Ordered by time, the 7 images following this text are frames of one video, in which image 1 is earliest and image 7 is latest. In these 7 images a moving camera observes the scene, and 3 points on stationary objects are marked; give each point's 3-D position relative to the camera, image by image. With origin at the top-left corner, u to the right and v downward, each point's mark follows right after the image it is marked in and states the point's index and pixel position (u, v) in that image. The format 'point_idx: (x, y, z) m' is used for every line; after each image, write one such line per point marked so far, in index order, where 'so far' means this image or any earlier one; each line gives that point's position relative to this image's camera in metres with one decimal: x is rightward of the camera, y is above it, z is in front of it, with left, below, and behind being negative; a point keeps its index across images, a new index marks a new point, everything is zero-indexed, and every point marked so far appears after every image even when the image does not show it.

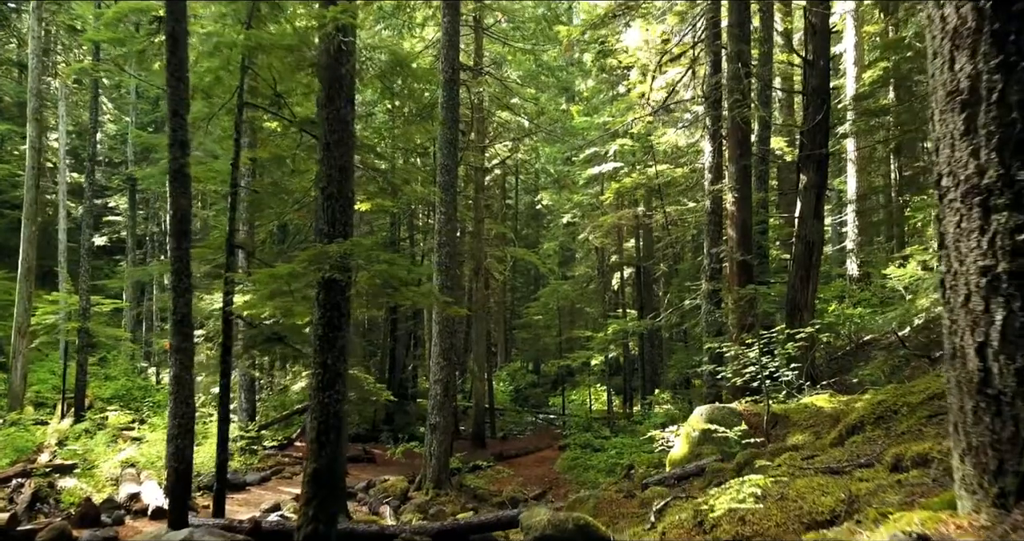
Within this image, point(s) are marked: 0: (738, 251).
0: (+3.7, +0.3, +11.8) m
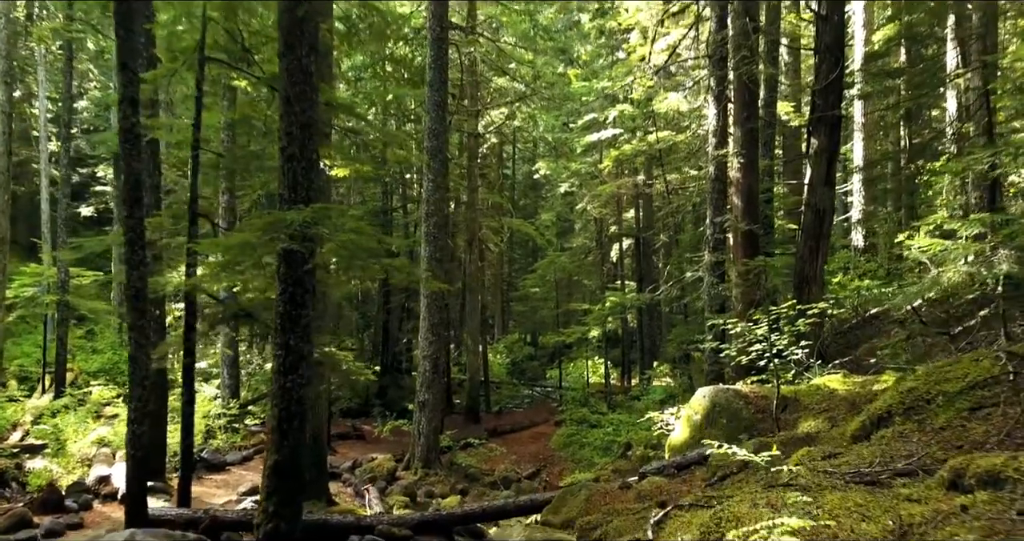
0: (+3.5, +0.8, +11.1) m
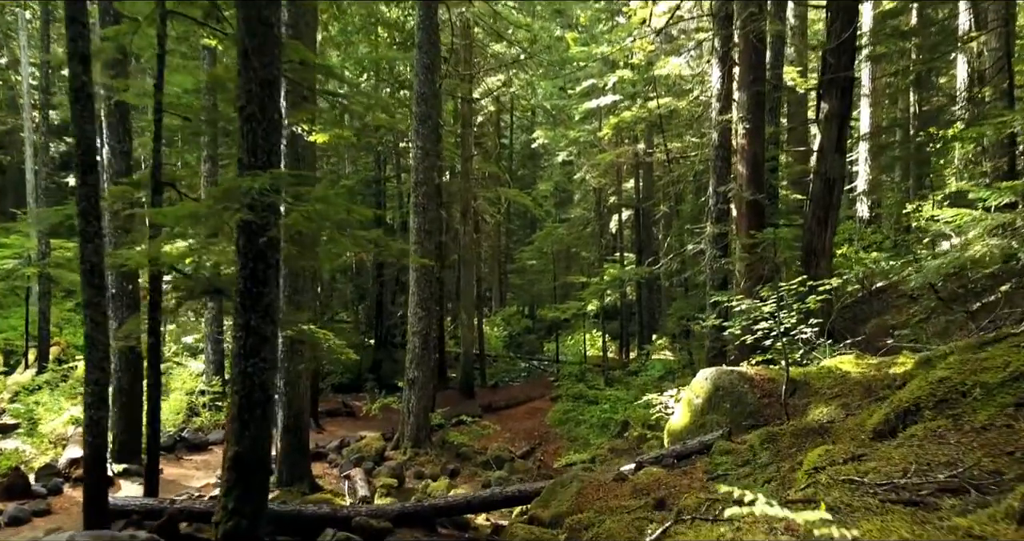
0: (+3.4, +1.2, +10.5) m
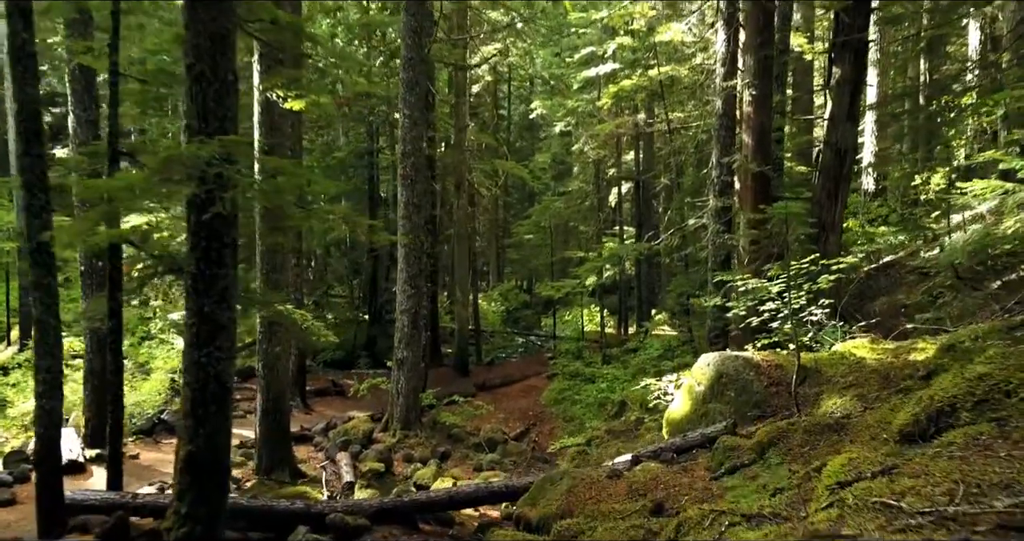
0: (+3.3, +1.5, +9.9) m
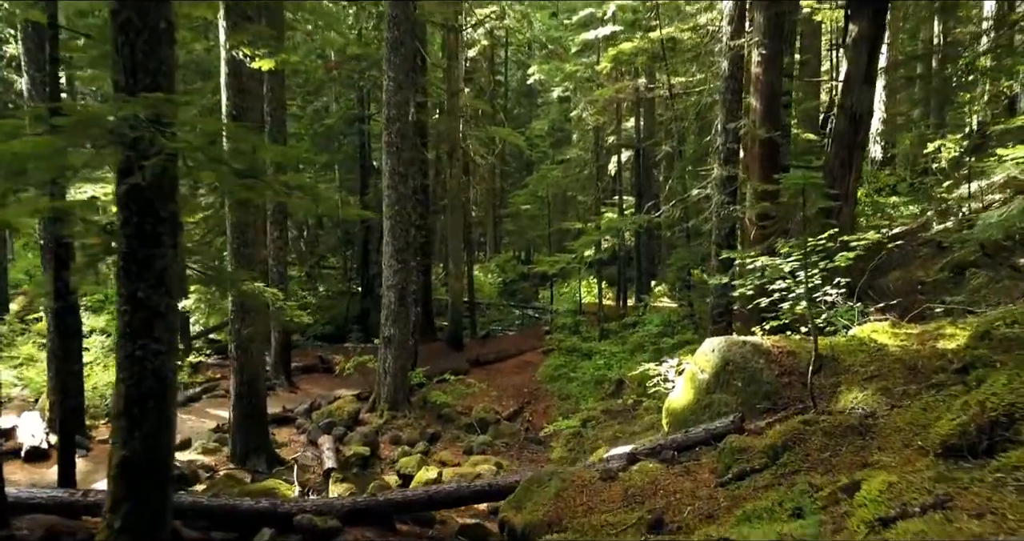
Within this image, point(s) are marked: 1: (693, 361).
0: (+3.2, +1.8, +9.2) m
1: (+1.5, -0.8, +6.1) m
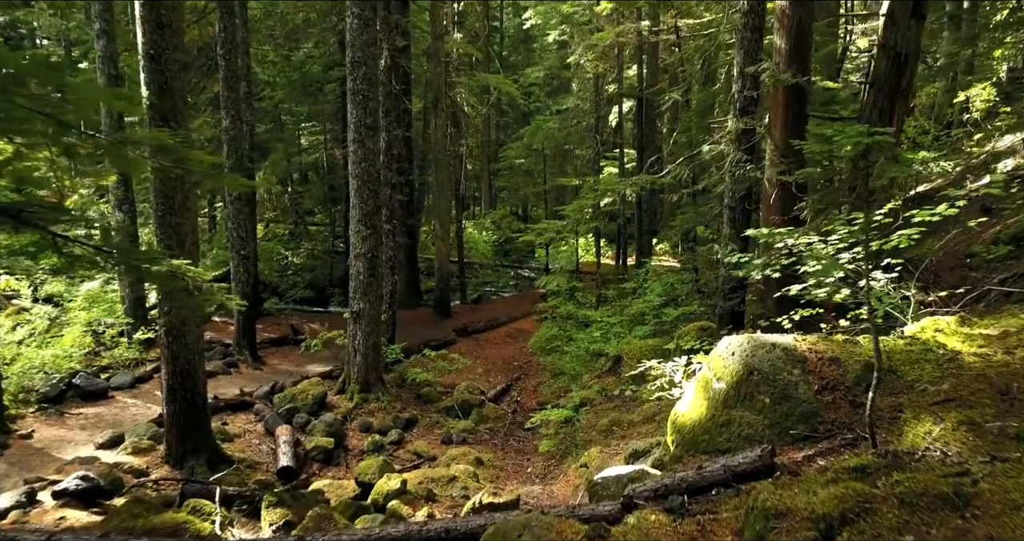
0: (+2.9, +2.1, +7.8) m
1: (+1.3, -0.6, +4.9) m
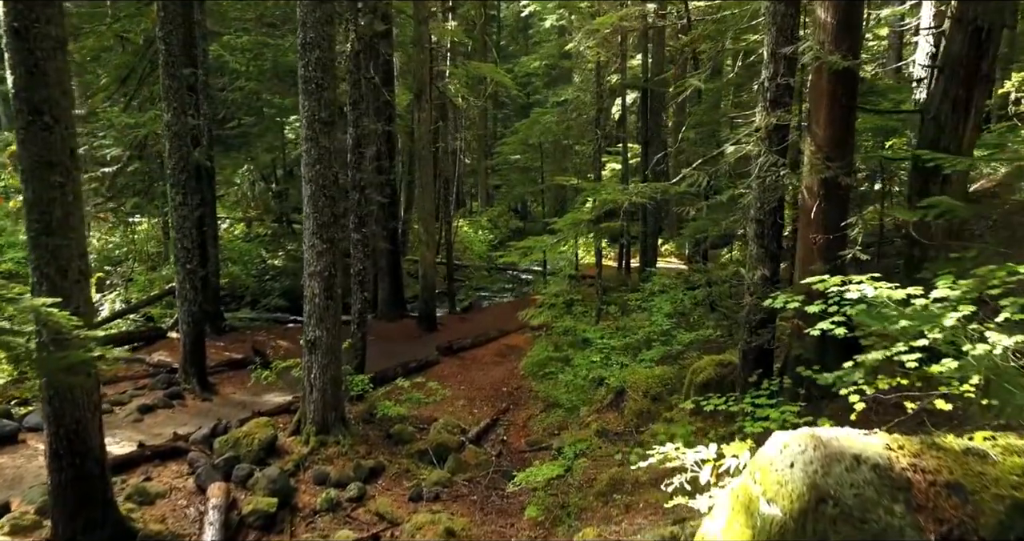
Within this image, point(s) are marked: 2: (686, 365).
0: (+2.7, +1.9, +6.2) m
1: (+1.1, -1.0, +3.3) m
2: (+2.2, -1.2, +9.4) m
